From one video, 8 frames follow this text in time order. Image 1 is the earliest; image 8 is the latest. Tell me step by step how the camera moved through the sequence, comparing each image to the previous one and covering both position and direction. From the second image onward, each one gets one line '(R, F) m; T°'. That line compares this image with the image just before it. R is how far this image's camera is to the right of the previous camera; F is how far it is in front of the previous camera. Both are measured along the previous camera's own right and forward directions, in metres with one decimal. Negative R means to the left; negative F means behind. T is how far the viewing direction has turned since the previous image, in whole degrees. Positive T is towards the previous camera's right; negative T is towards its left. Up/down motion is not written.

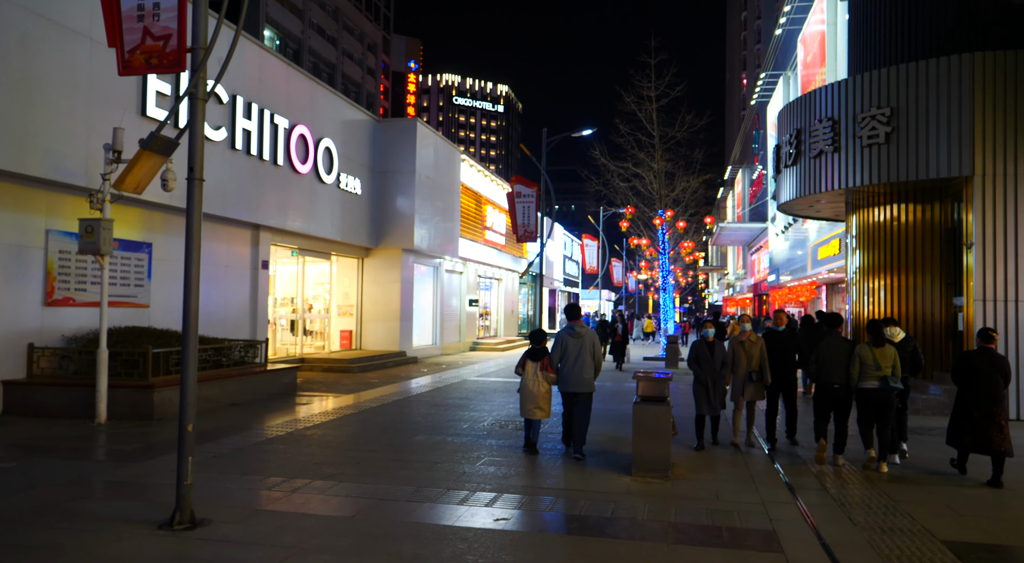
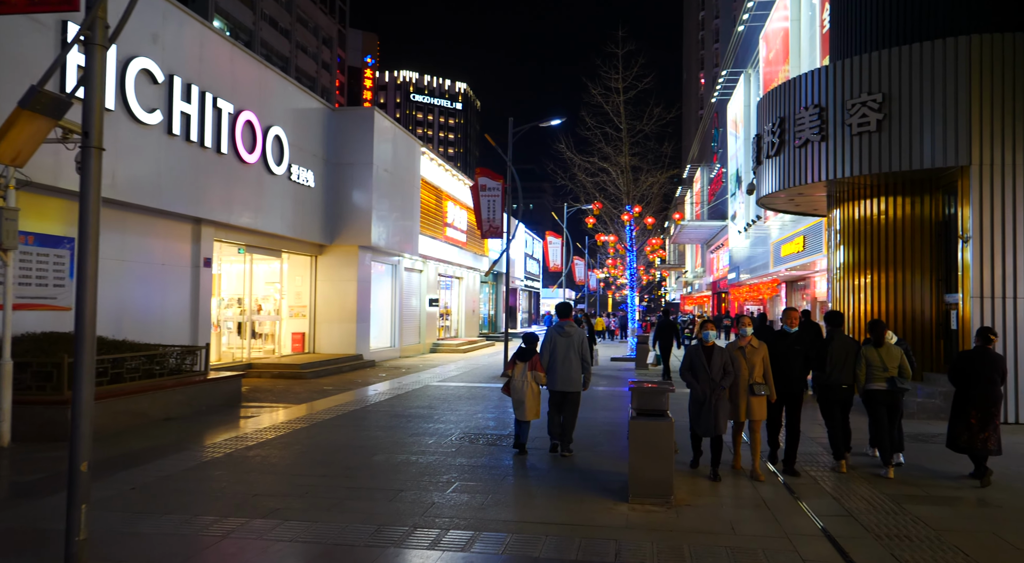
(-0.2, +1.0) m; +3°
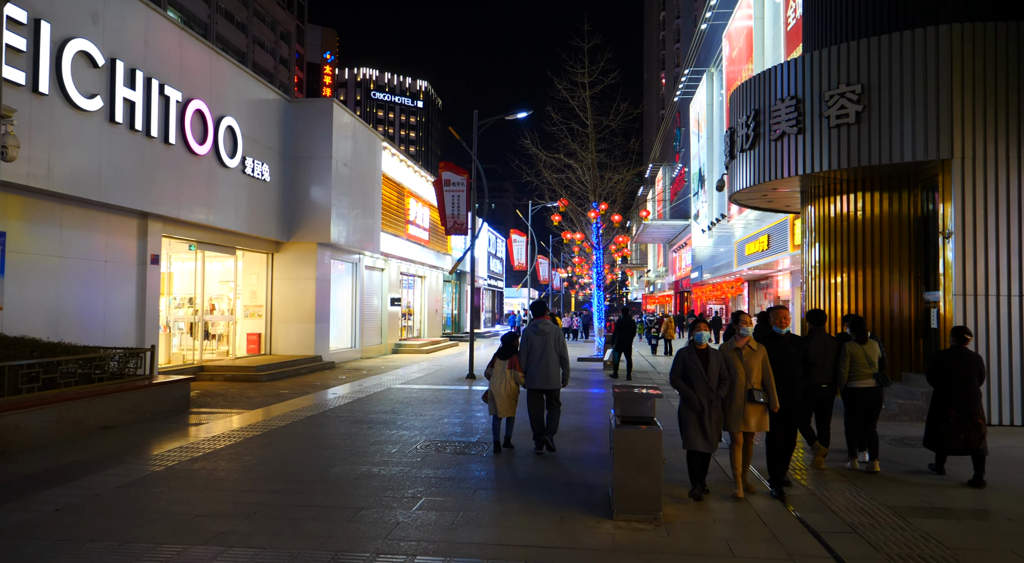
(-0.1, +0.6) m; +3°
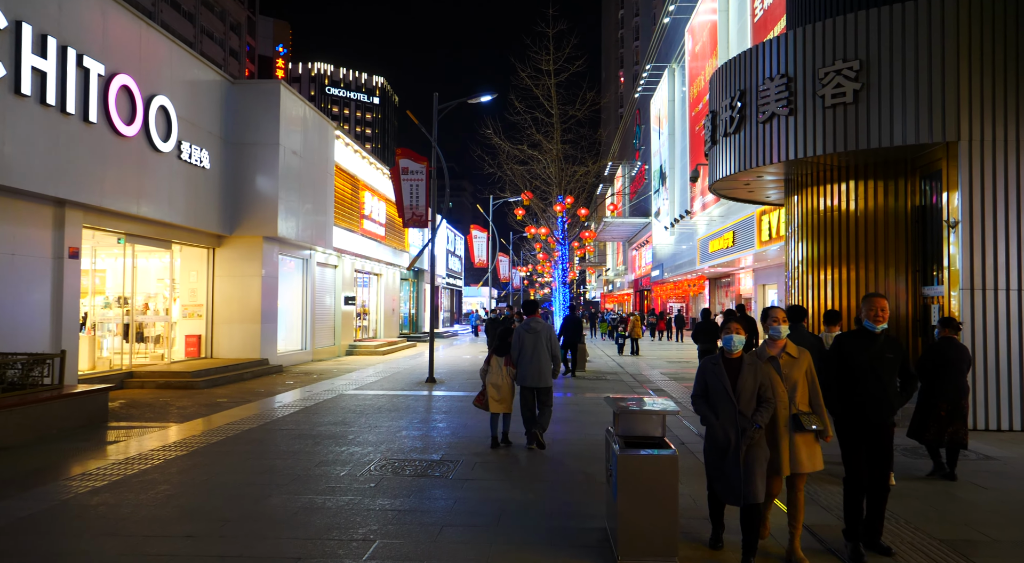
(-0.1, +1.2) m; +3°
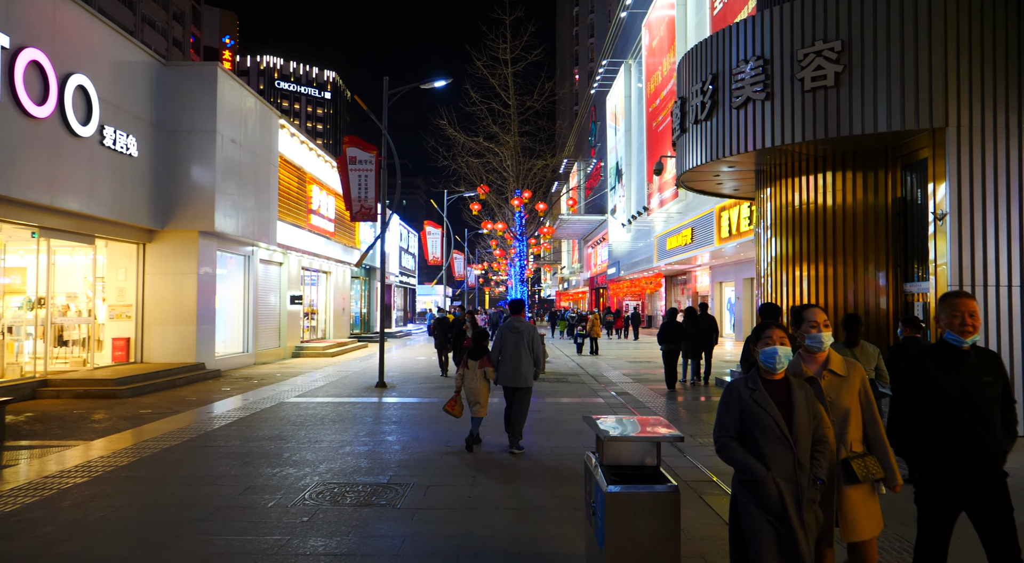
(0.0, +0.9) m; +4°
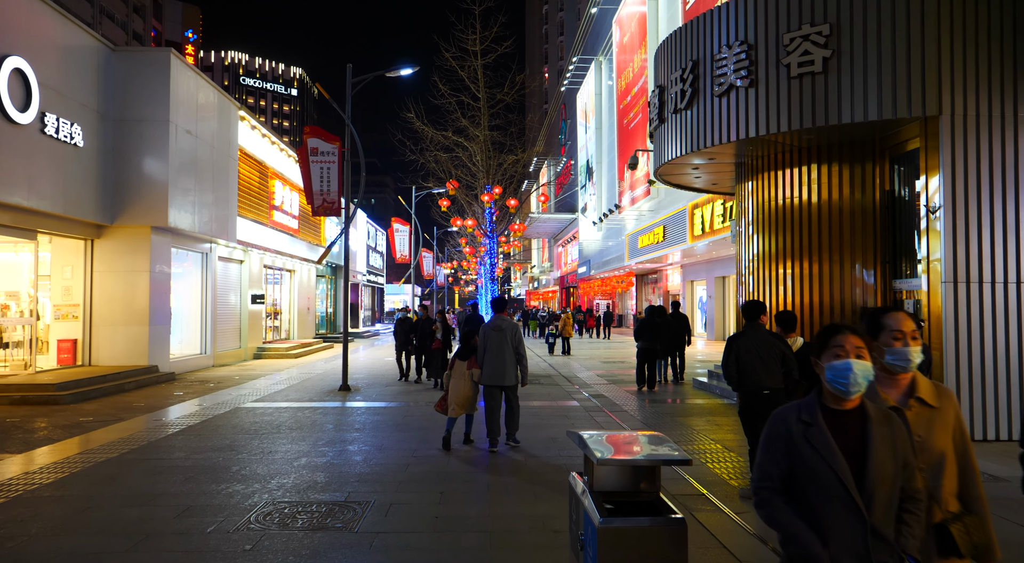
(0.0, +0.6) m; +2°
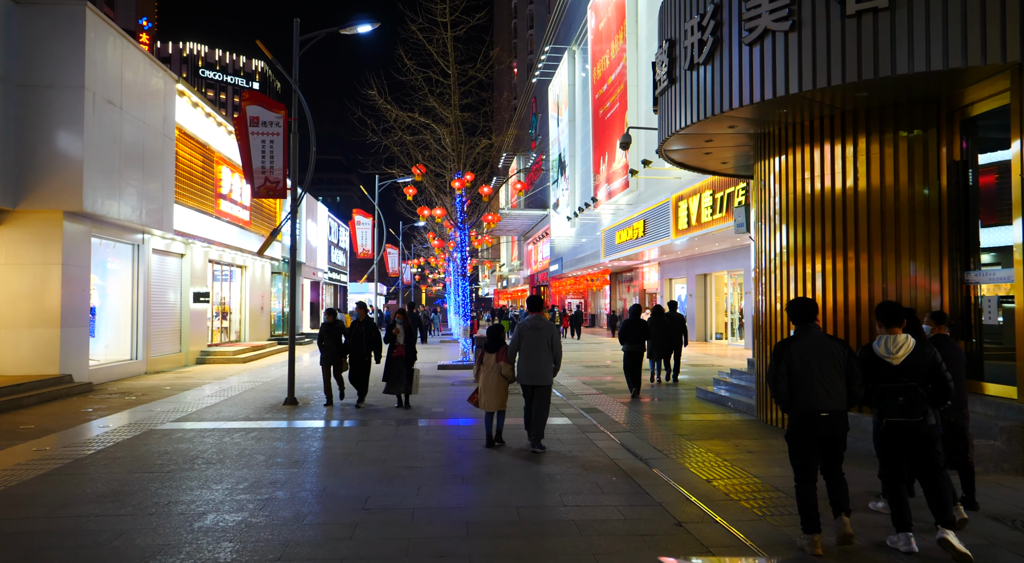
(-0.2, +2.0) m; +3°
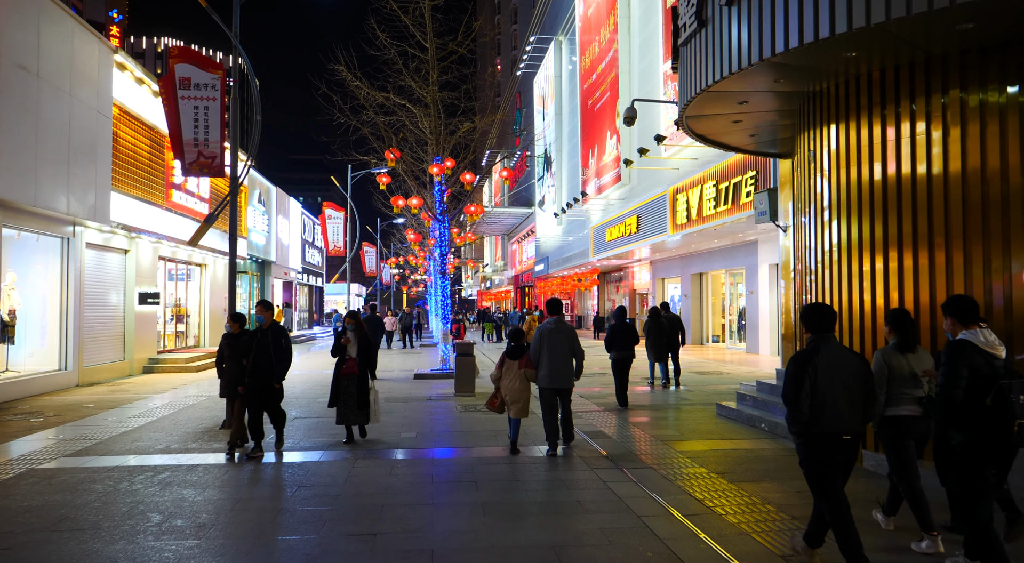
(-0.1, +2.1) m; +1°
